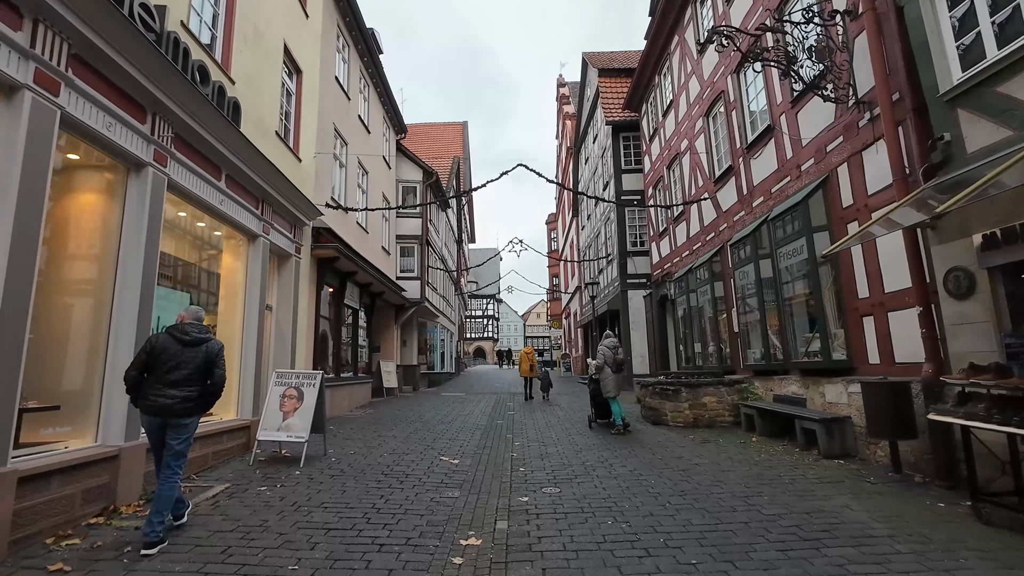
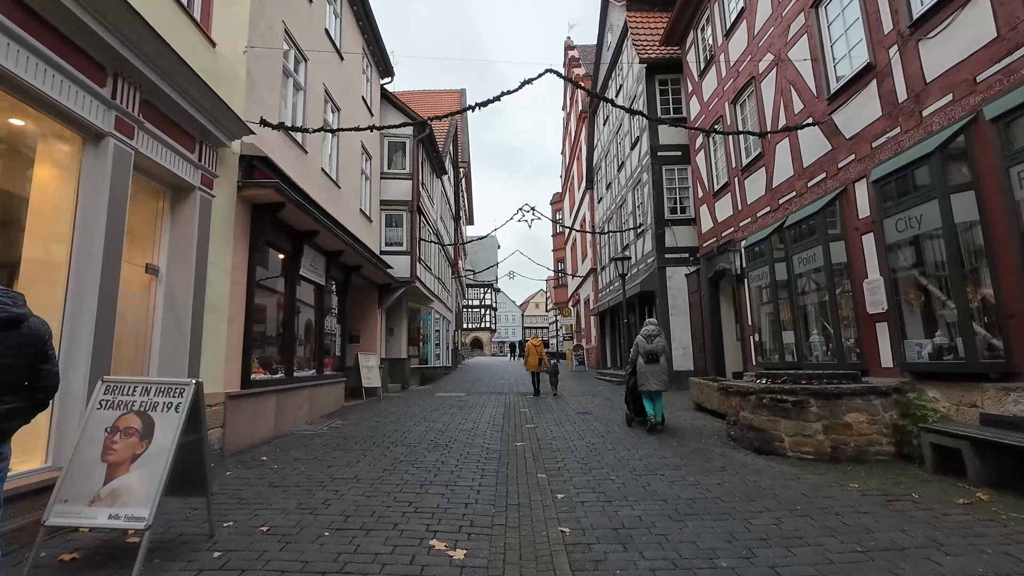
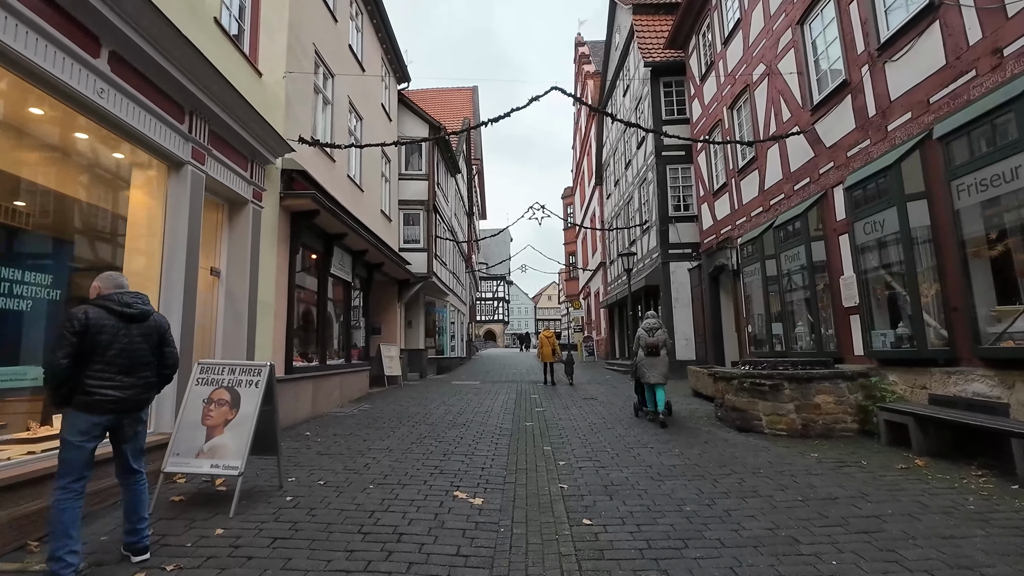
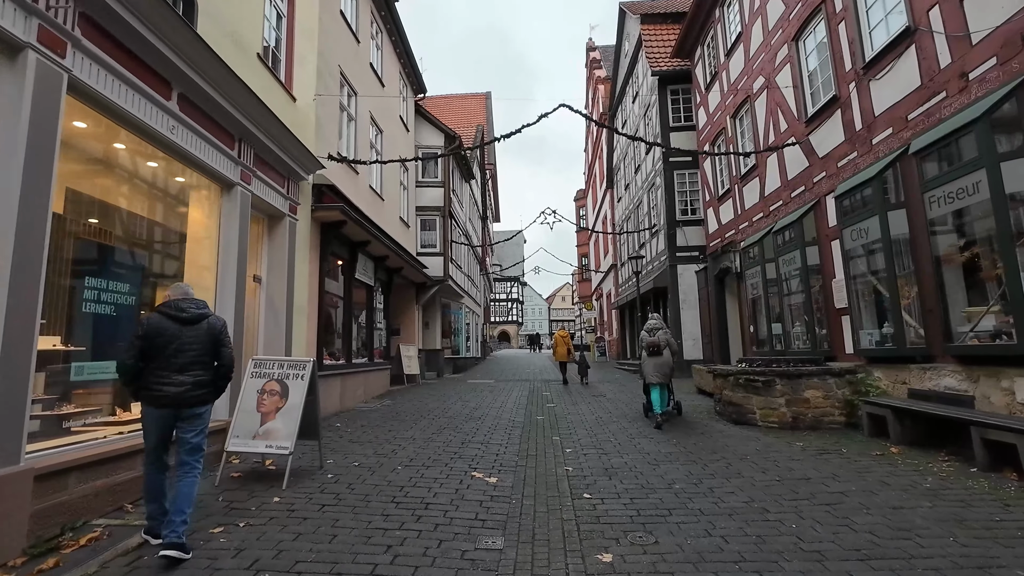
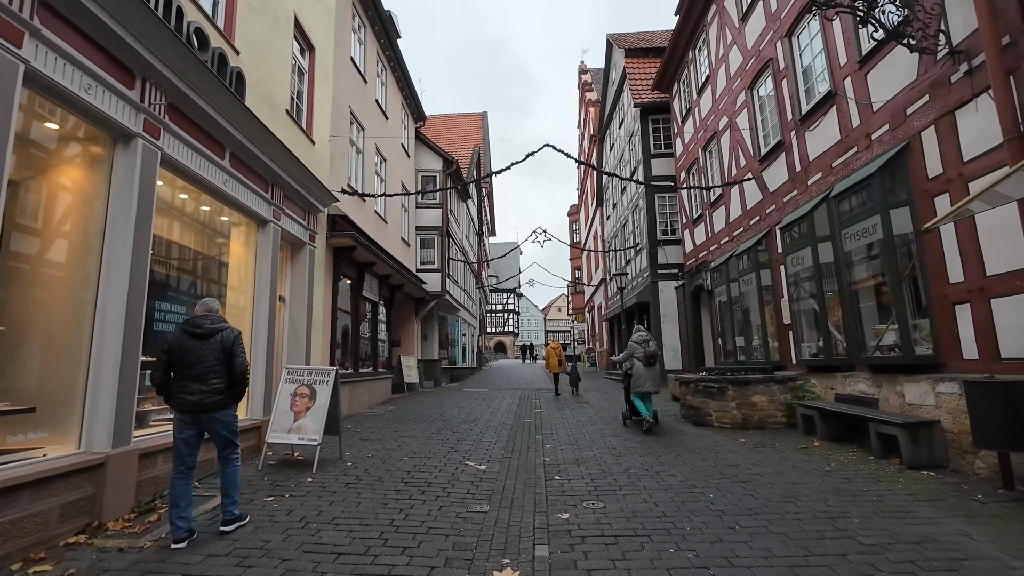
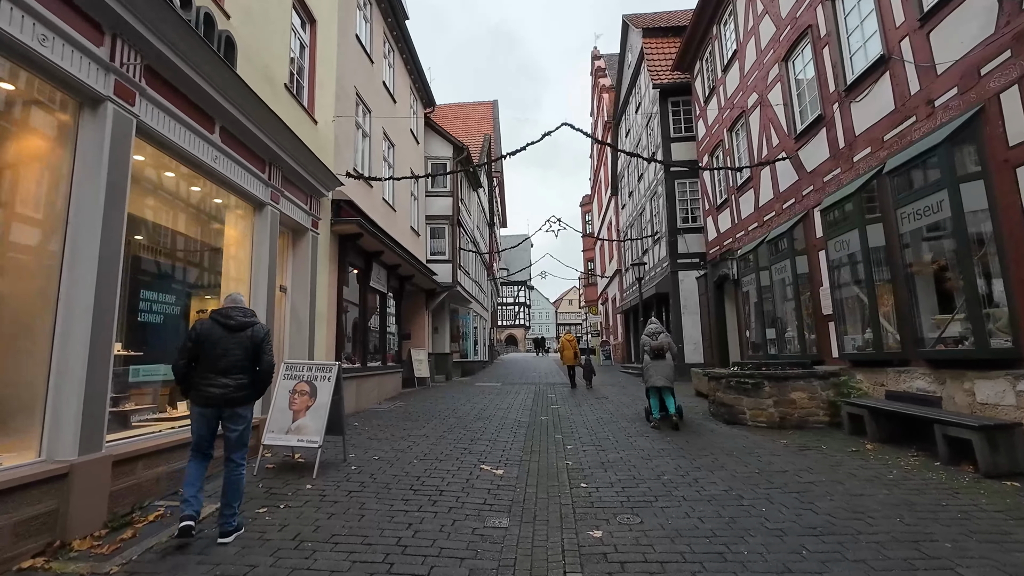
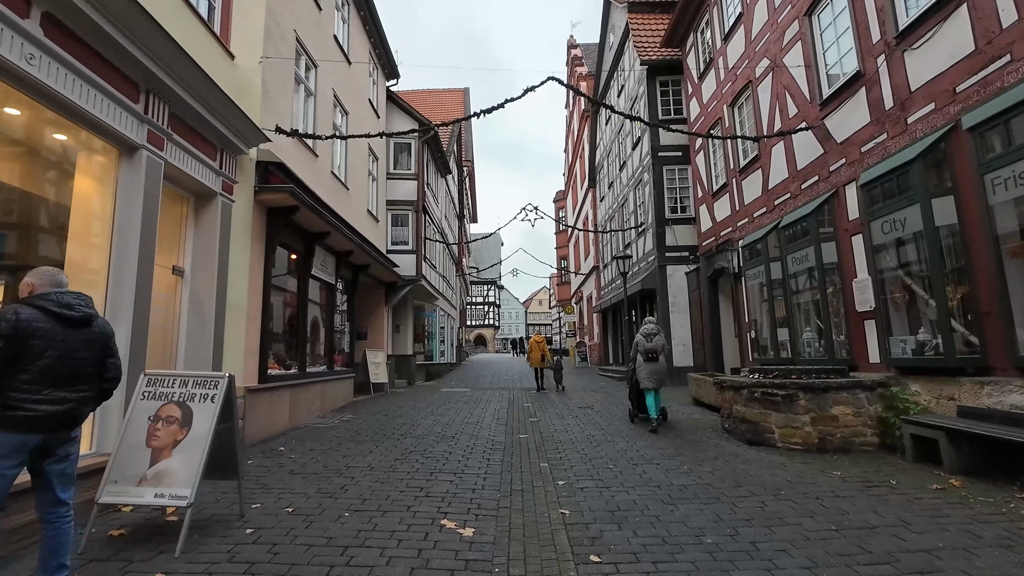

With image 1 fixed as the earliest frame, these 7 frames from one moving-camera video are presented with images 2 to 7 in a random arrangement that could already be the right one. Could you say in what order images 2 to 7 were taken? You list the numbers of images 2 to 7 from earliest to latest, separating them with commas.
5, 6, 4, 3, 7, 2
